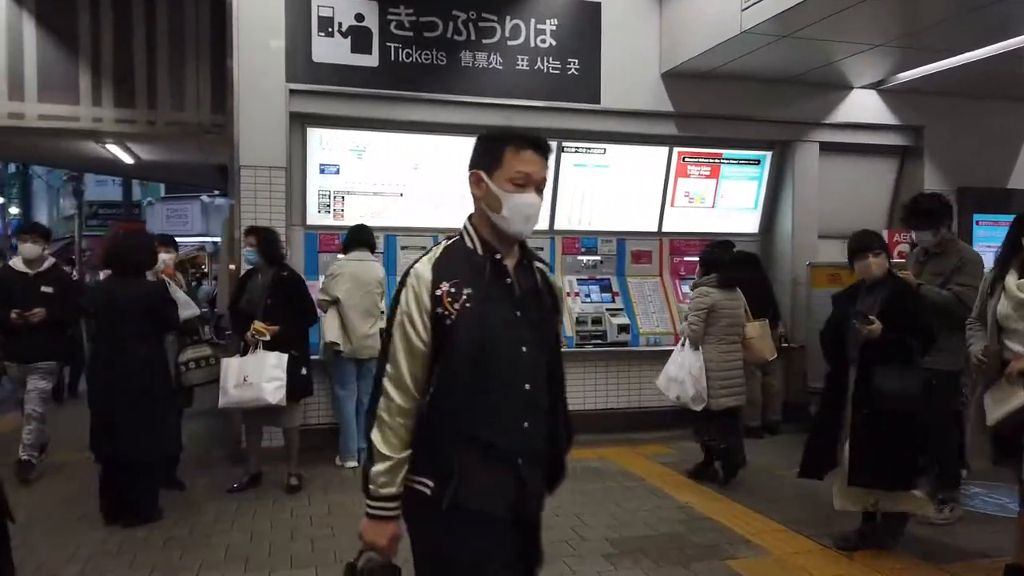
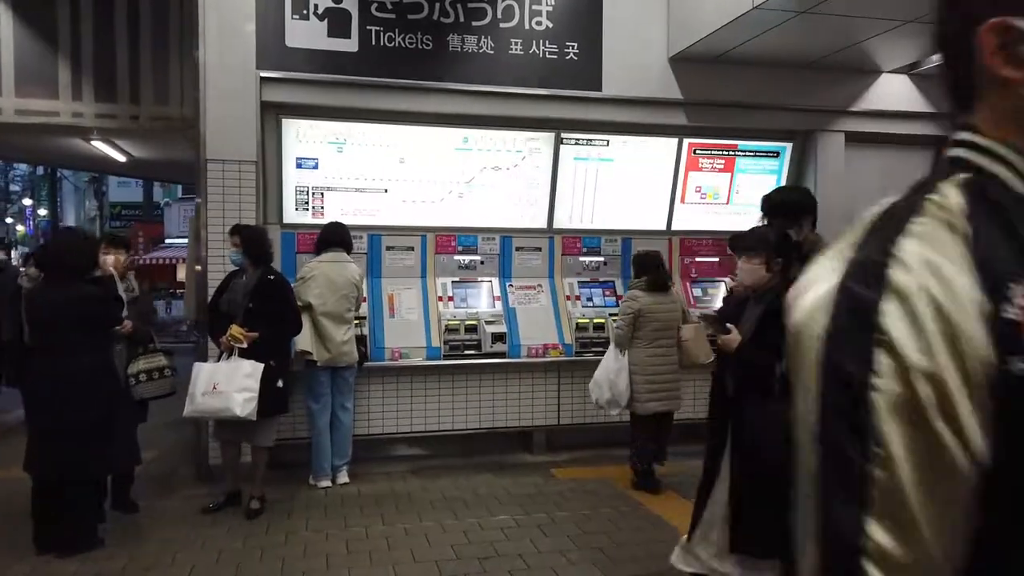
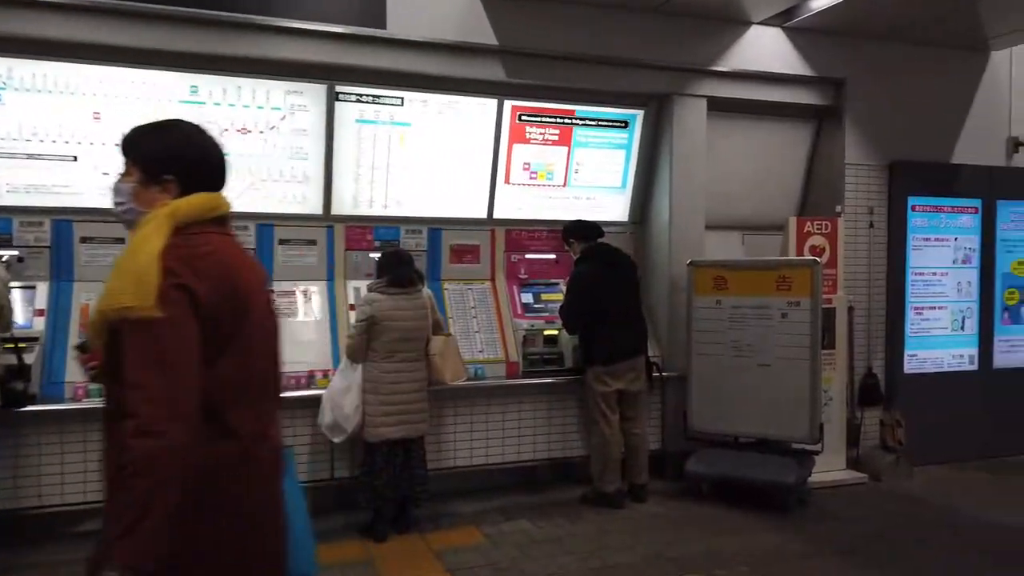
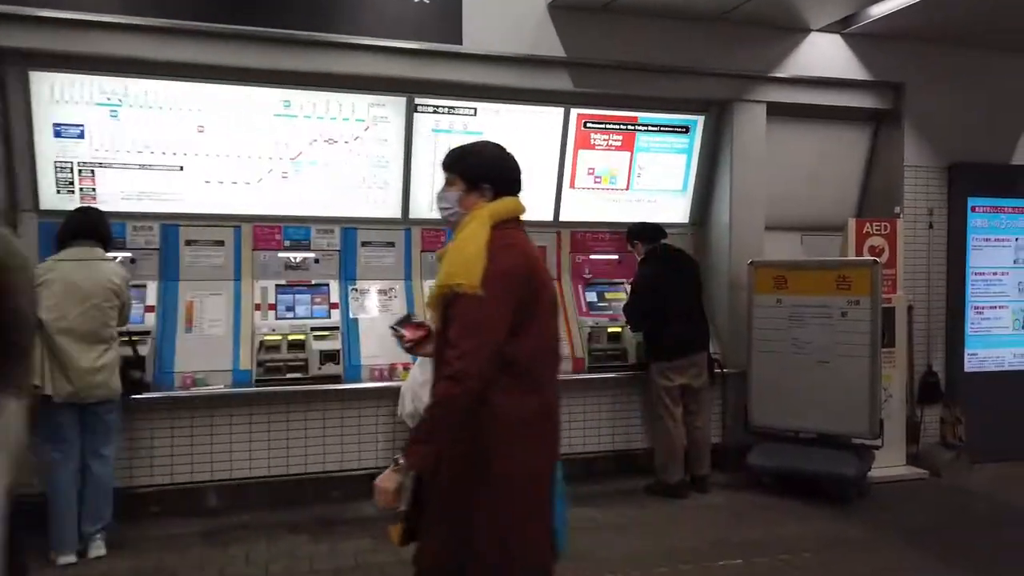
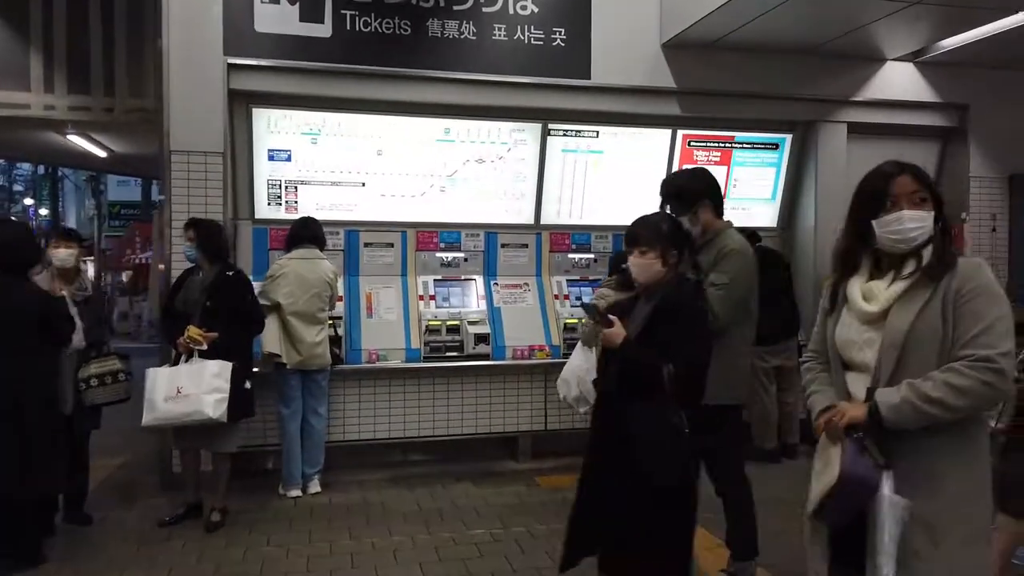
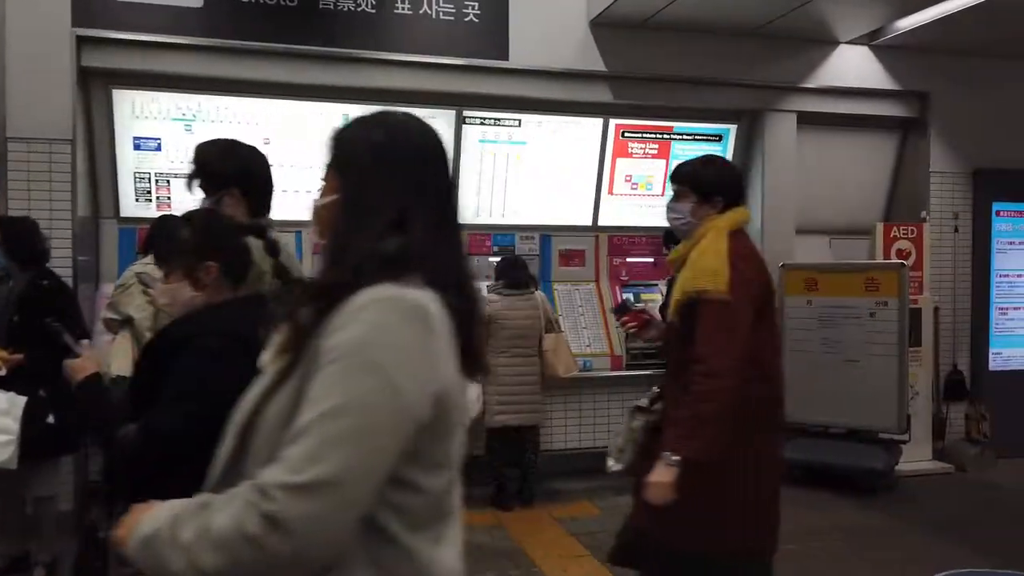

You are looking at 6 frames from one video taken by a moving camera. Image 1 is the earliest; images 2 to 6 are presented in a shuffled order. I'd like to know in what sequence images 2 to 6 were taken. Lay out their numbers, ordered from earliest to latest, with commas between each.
2, 5, 6, 4, 3
